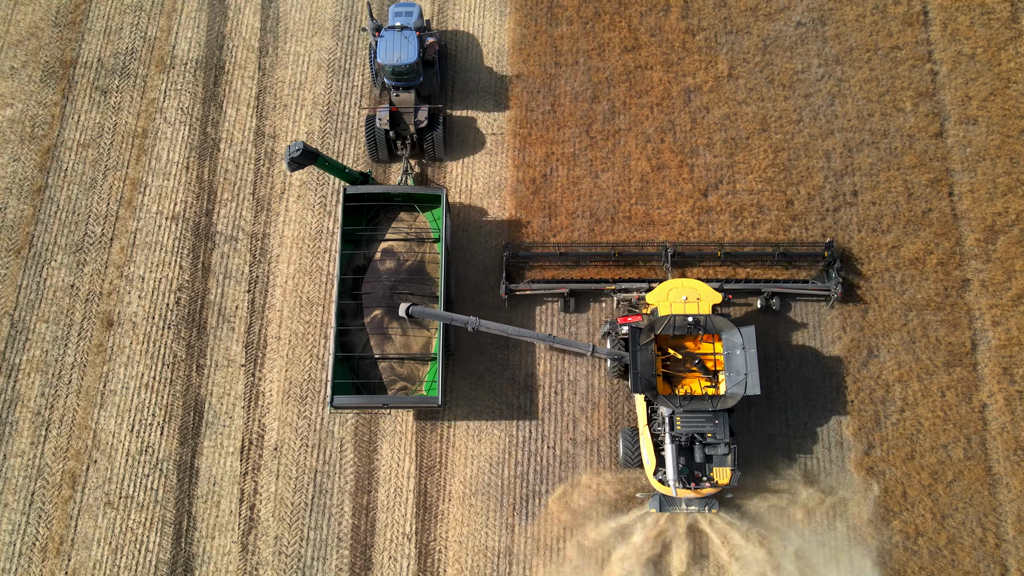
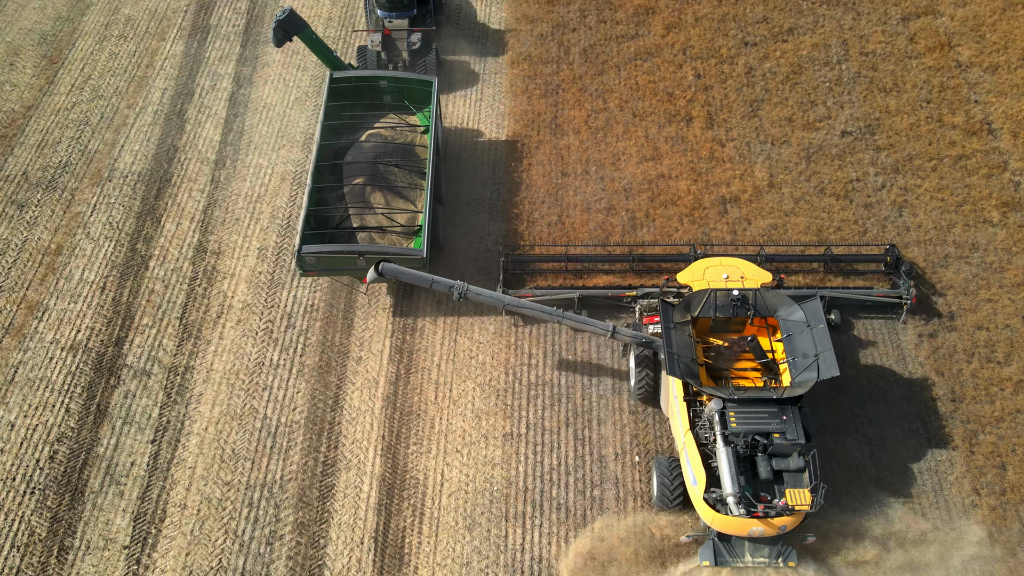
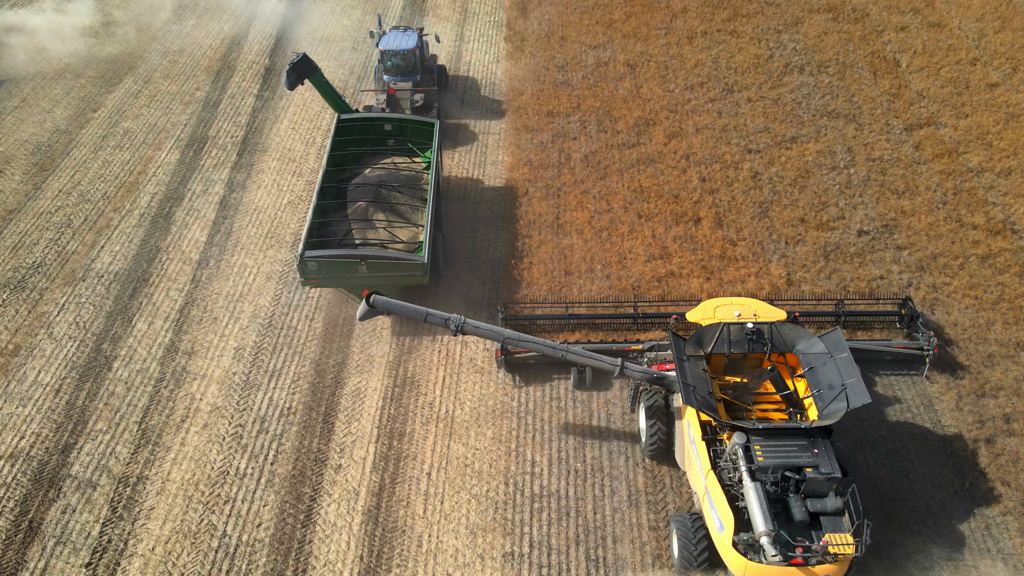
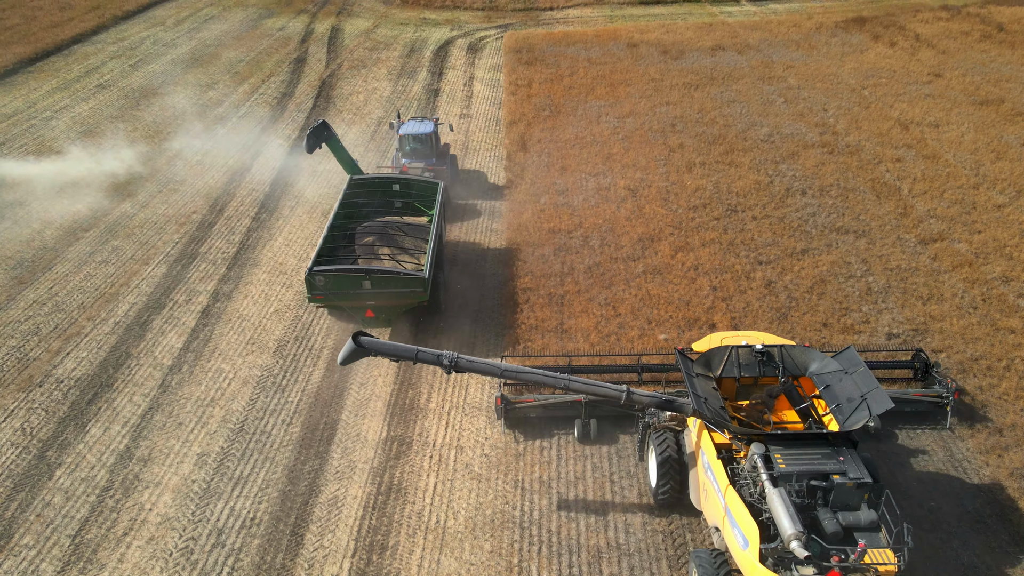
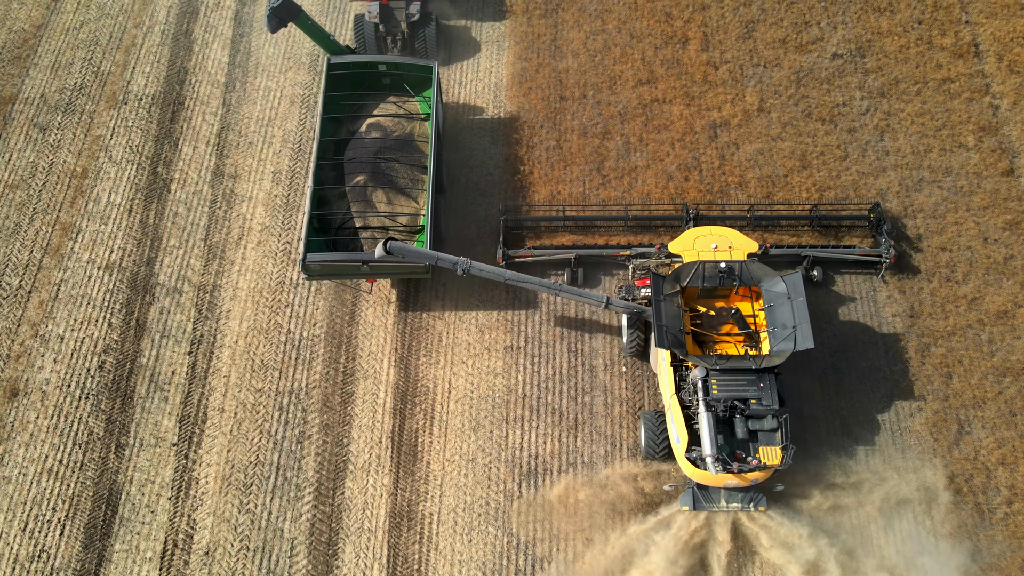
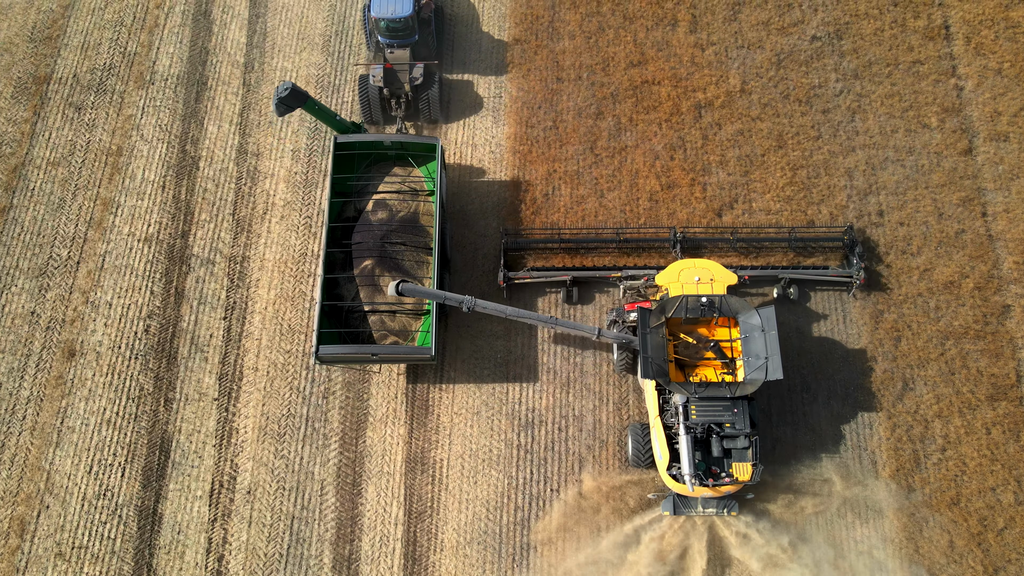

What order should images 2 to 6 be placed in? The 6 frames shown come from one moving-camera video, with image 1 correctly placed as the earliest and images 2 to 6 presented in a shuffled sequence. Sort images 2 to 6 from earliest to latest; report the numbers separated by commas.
6, 5, 2, 3, 4
